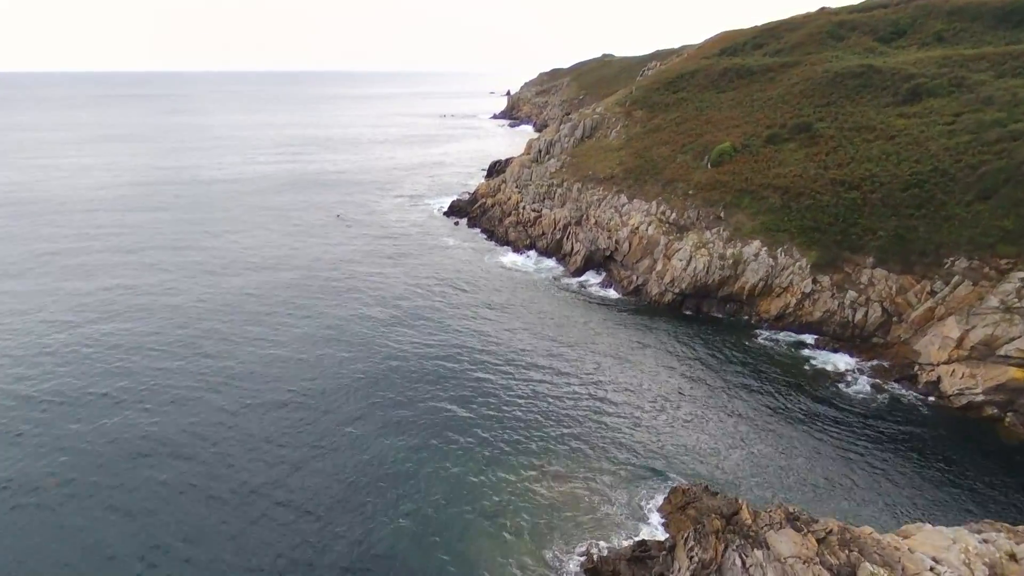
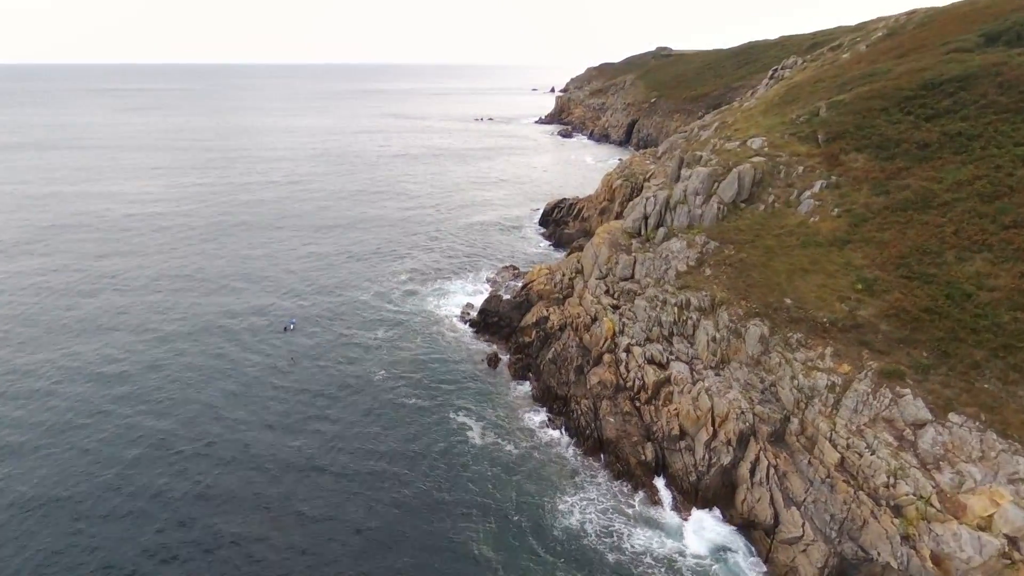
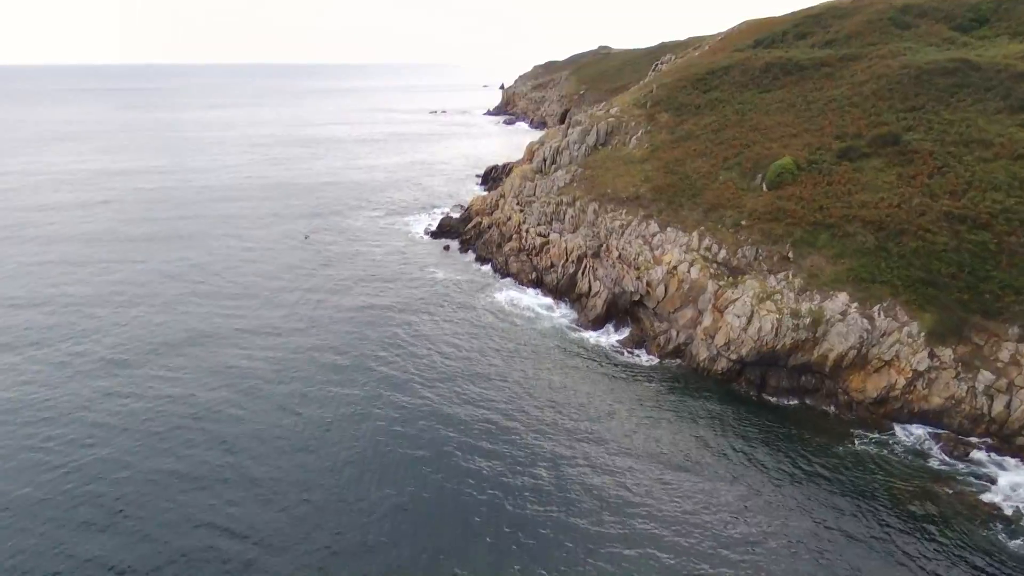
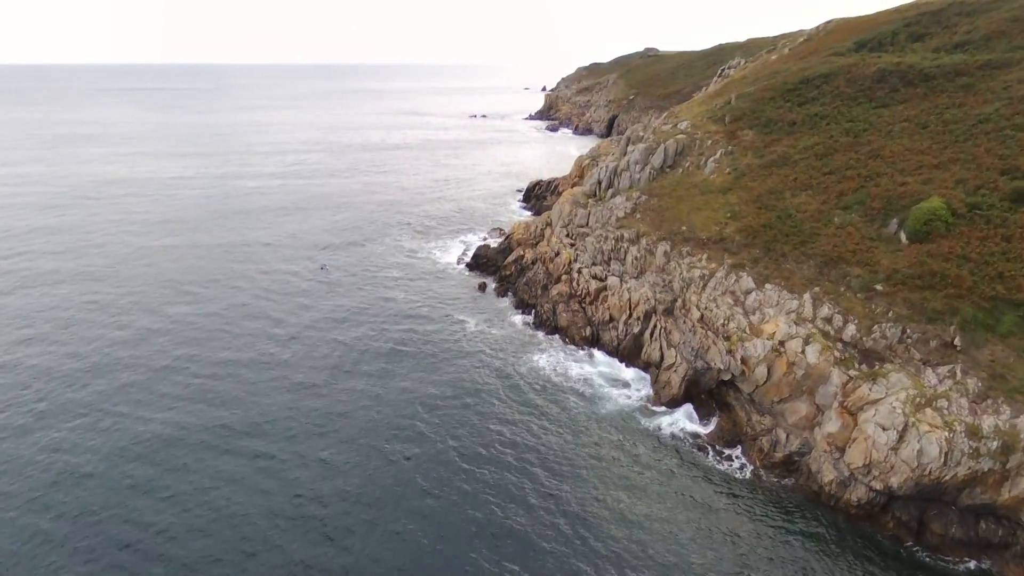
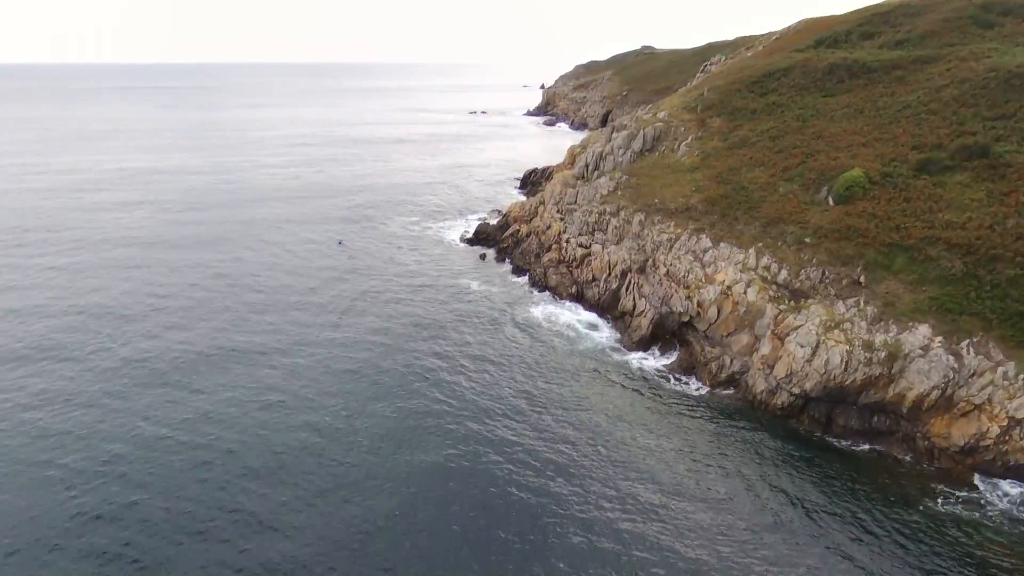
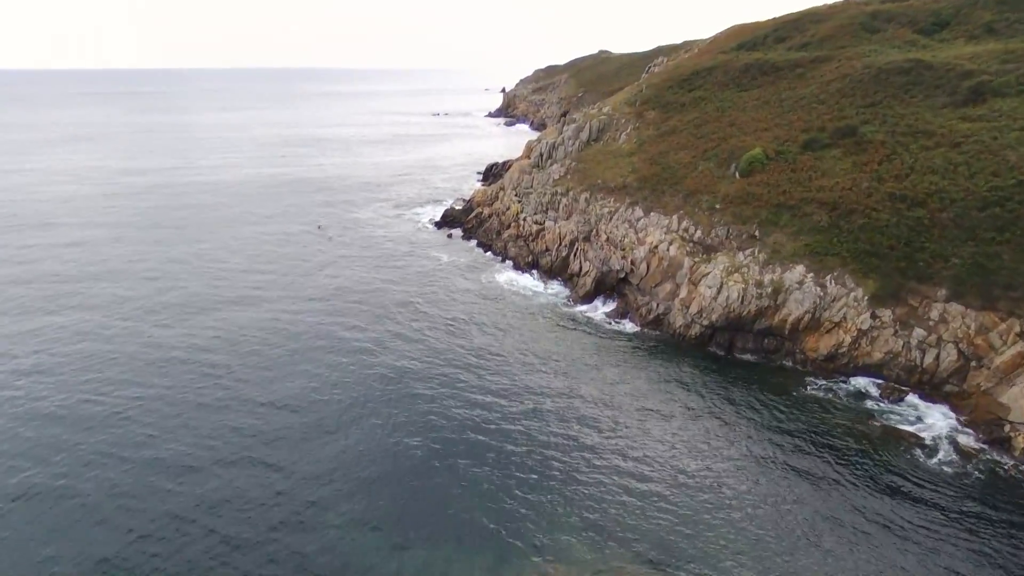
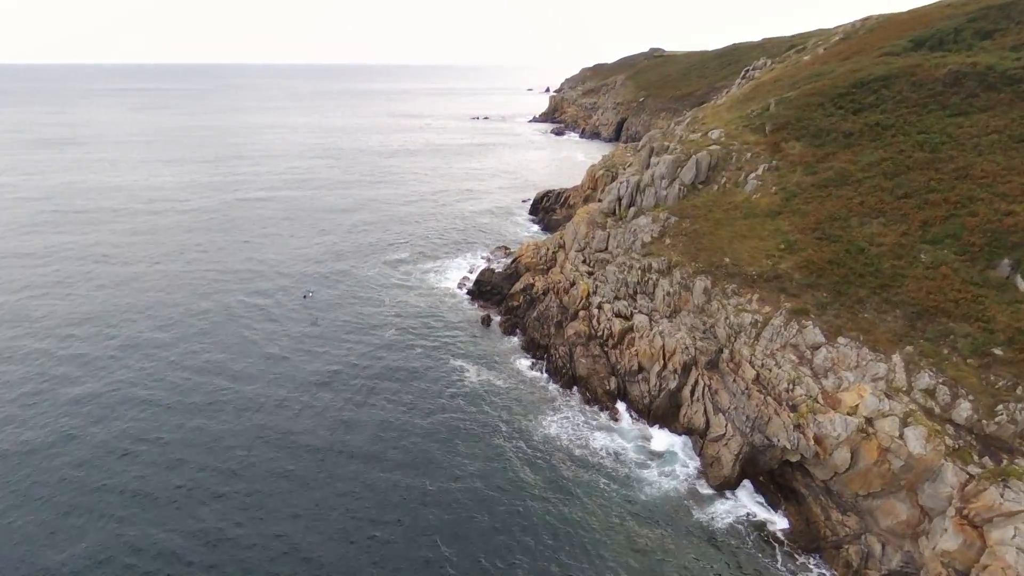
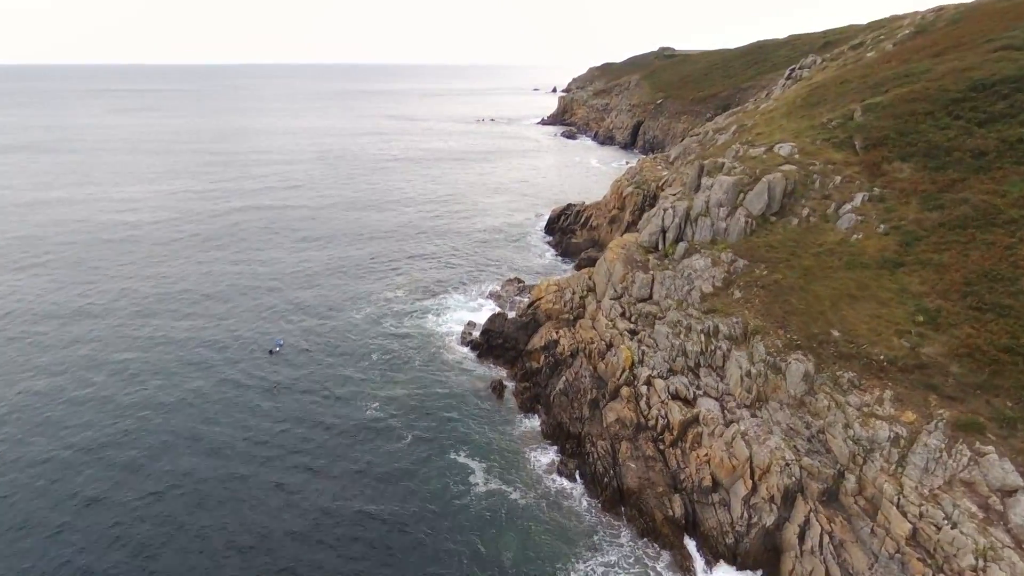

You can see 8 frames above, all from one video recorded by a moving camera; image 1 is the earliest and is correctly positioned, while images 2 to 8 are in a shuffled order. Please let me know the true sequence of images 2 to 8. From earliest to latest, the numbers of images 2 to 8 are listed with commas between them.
6, 3, 5, 4, 7, 2, 8
